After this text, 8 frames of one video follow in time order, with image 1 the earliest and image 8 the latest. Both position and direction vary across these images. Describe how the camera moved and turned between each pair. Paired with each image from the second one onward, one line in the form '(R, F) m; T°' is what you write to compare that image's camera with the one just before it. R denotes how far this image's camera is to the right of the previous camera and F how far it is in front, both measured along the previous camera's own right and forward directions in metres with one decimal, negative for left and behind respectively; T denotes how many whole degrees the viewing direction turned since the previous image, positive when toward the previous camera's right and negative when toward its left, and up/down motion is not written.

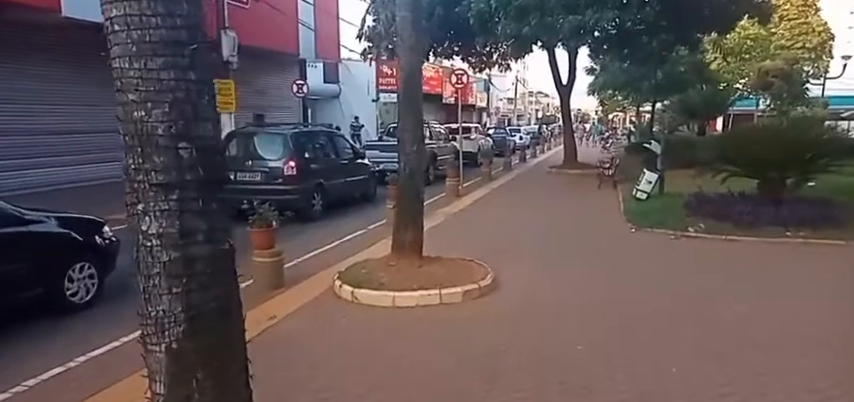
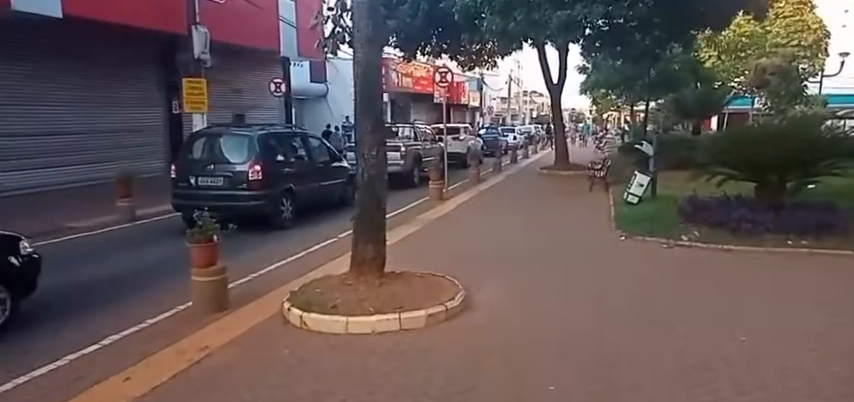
(+0.3, +0.7) m; 0°
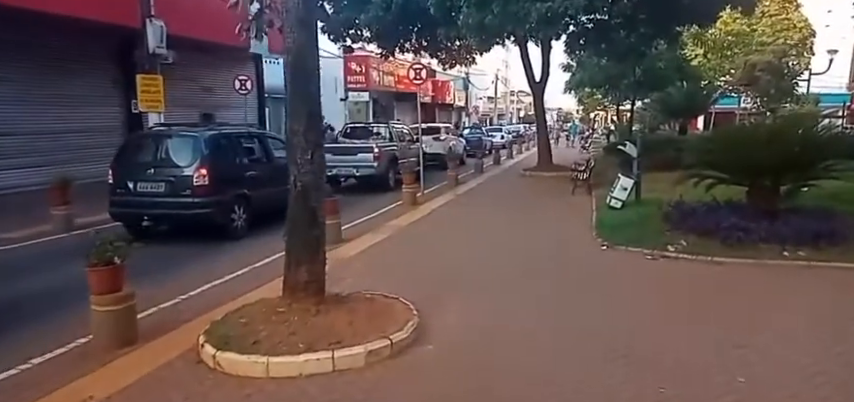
(+0.4, +0.9) m; +1°
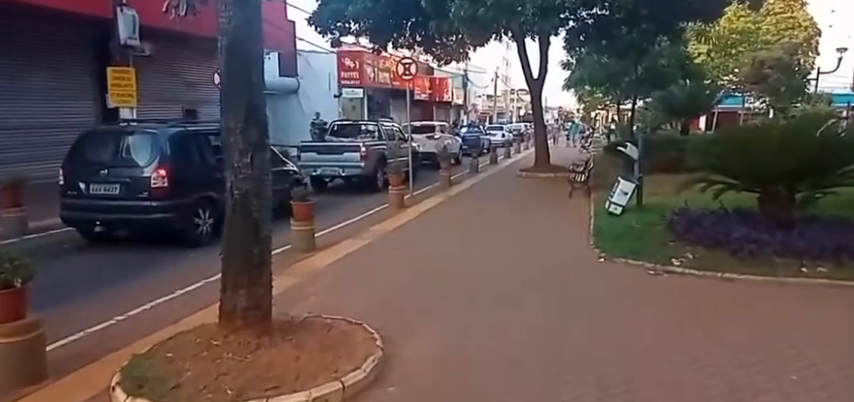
(+0.3, +0.8) m; 0°
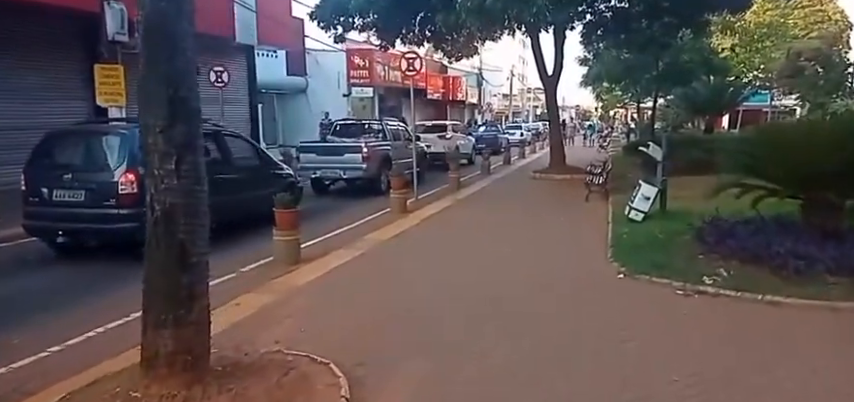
(+0.3, +0.9) m; -2°
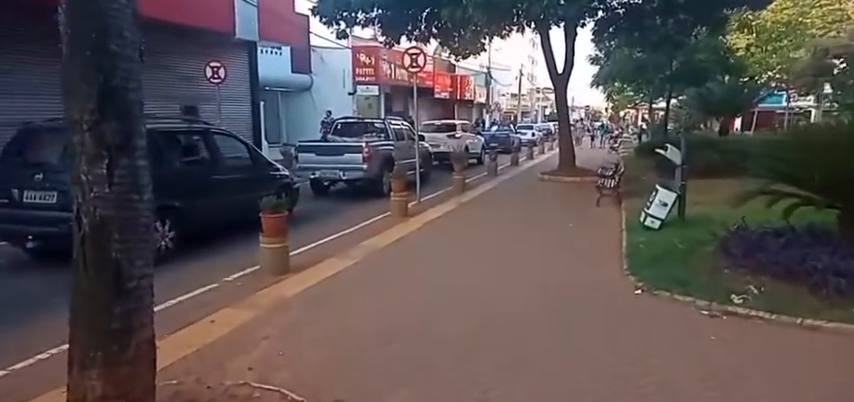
(+0.1, +0.6) m; -1°
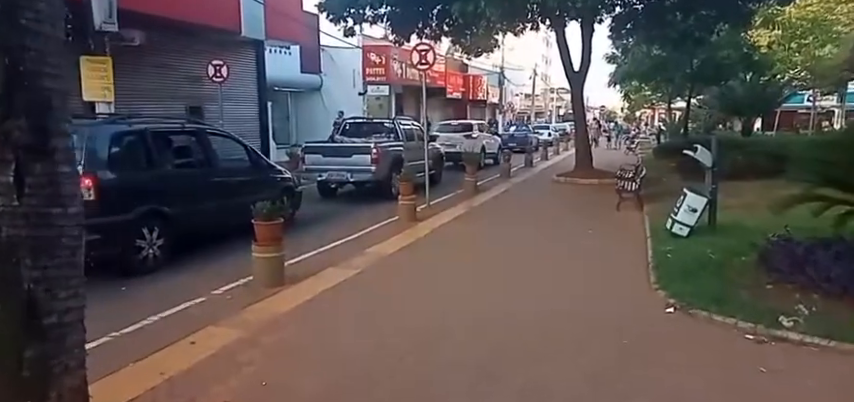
(+0.1, +0.6) m; -1°
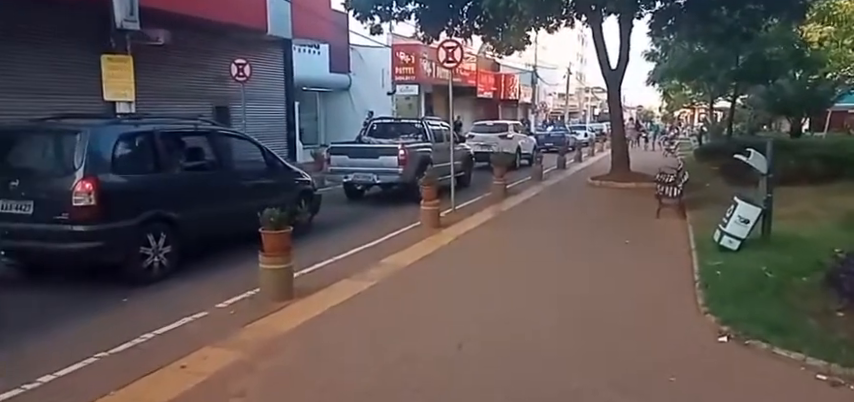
(+0.1, +0.6) m; -3°
